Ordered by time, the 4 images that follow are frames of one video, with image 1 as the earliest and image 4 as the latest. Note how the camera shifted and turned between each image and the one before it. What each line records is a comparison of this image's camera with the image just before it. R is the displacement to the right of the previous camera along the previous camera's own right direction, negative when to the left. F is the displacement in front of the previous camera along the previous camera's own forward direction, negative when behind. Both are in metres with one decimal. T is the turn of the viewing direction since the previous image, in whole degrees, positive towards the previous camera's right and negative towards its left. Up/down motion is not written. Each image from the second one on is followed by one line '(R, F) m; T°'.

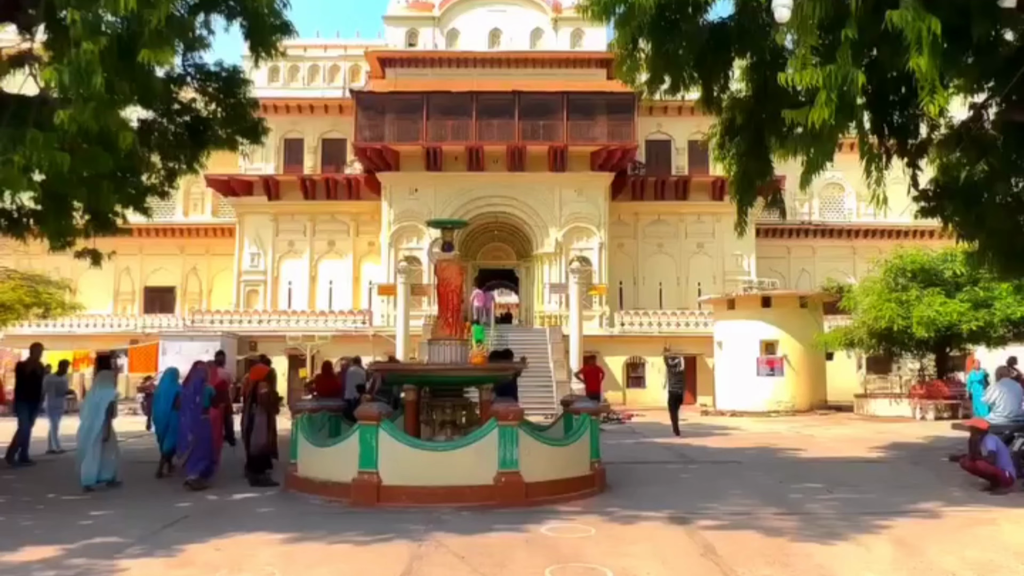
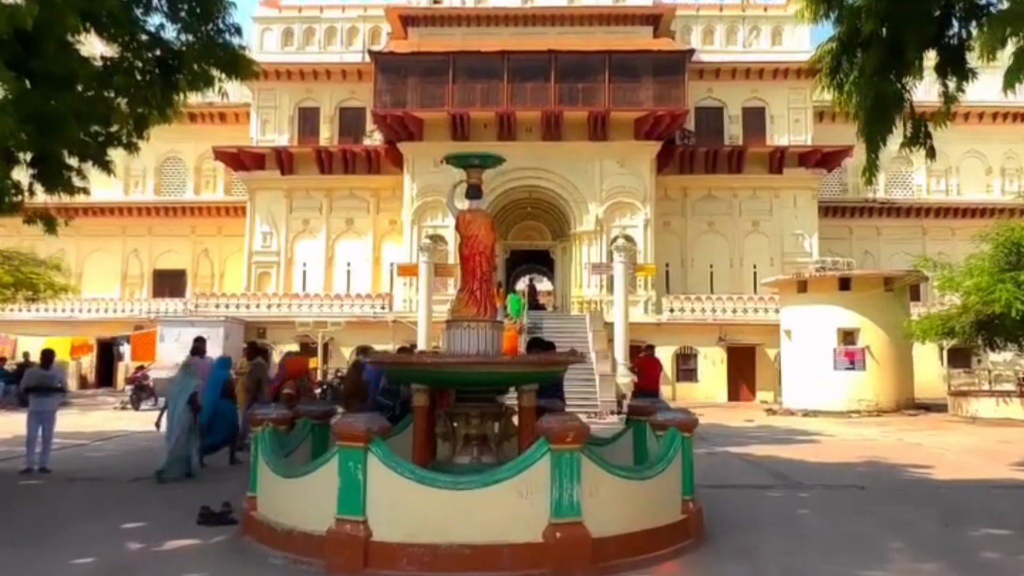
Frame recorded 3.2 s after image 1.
(-0.2, +2.9) m; -2°
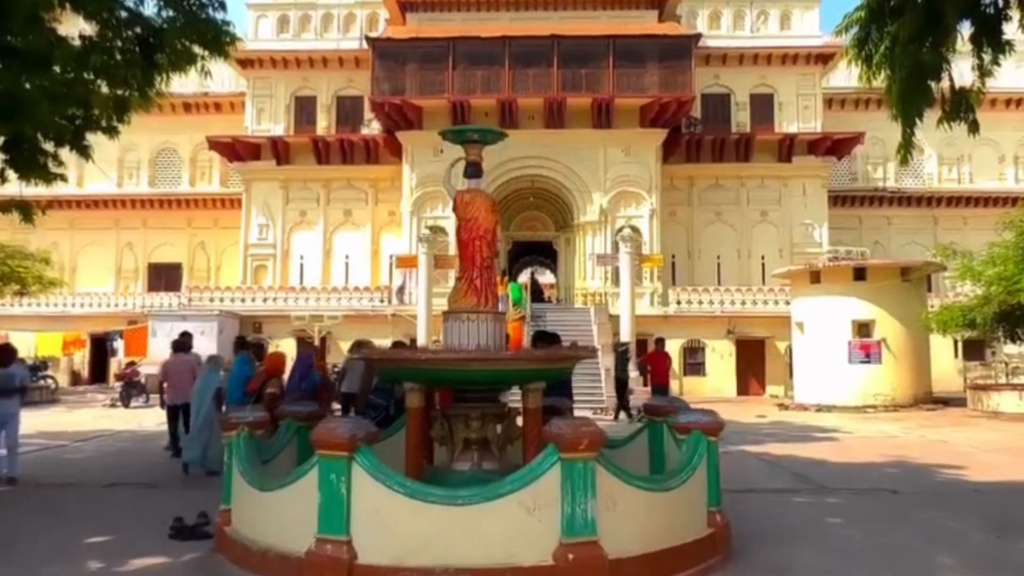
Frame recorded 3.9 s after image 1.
(0.0, +0.7) m; 0°
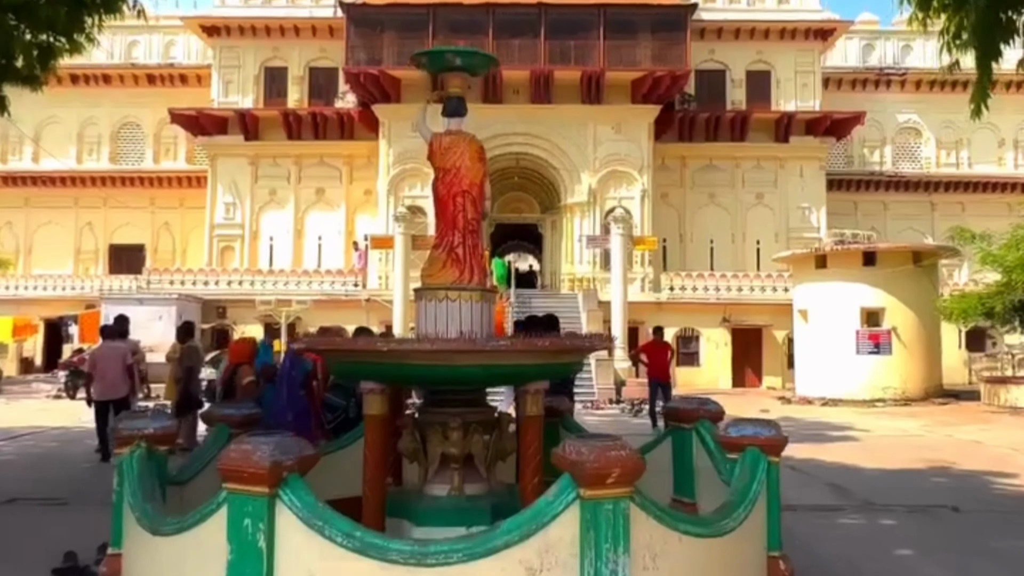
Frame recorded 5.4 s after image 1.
(-0.1, +1.5) m; +1°
